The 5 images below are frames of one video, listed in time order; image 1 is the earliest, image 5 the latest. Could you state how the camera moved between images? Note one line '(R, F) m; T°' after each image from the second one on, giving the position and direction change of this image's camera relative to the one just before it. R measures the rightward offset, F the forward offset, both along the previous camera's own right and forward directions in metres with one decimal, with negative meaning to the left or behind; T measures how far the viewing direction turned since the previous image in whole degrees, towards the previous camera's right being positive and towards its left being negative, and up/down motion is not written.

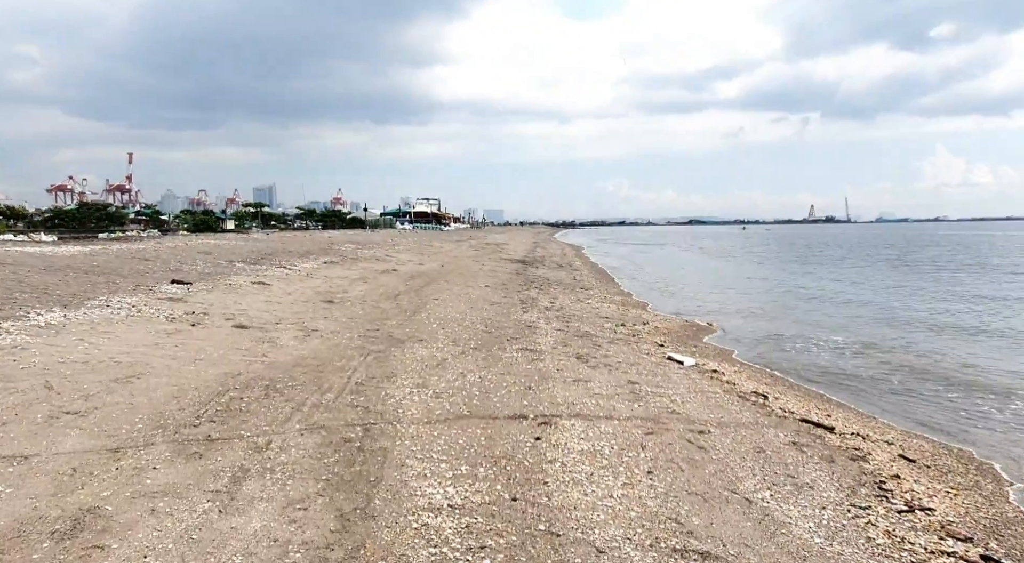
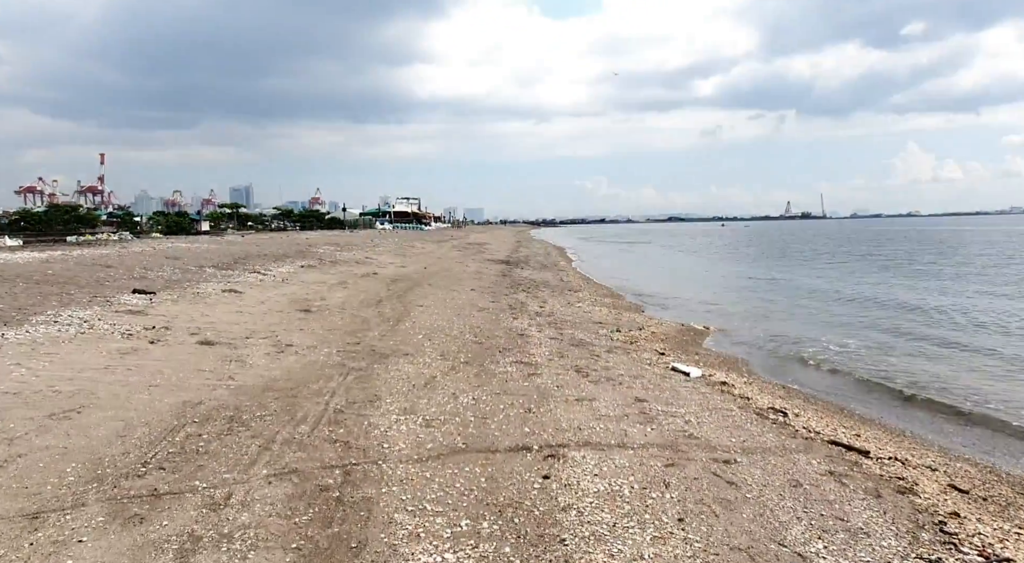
(-0.2, +1.4) m; +1°
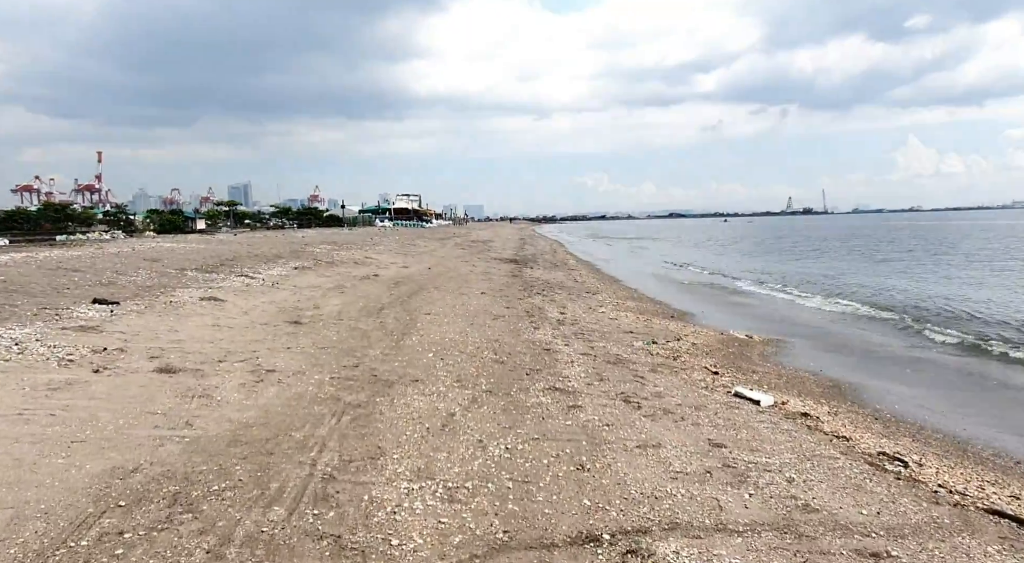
(-0.5, +3.0) m; 0°
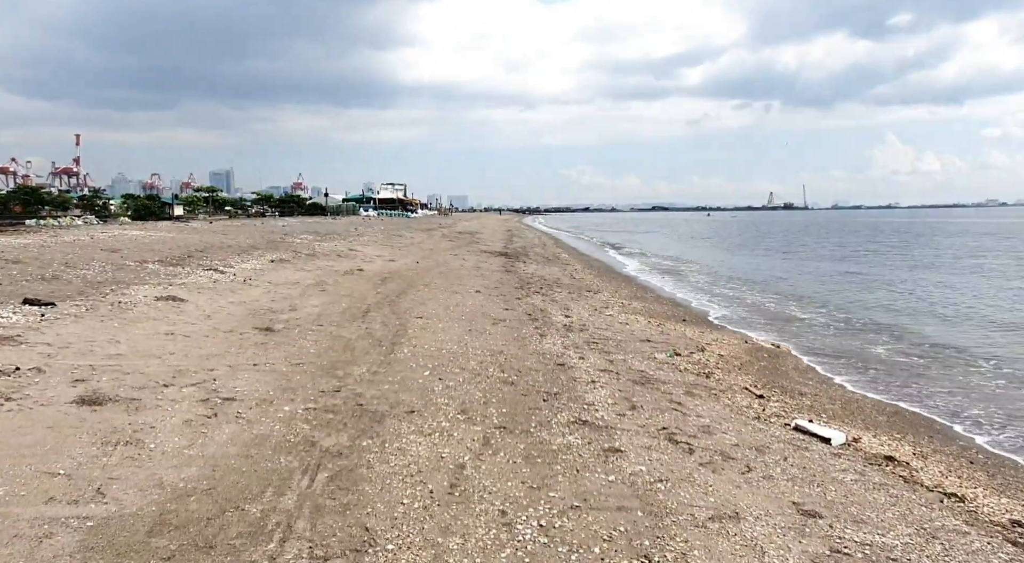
(-0.5, +2.7) m; +1°
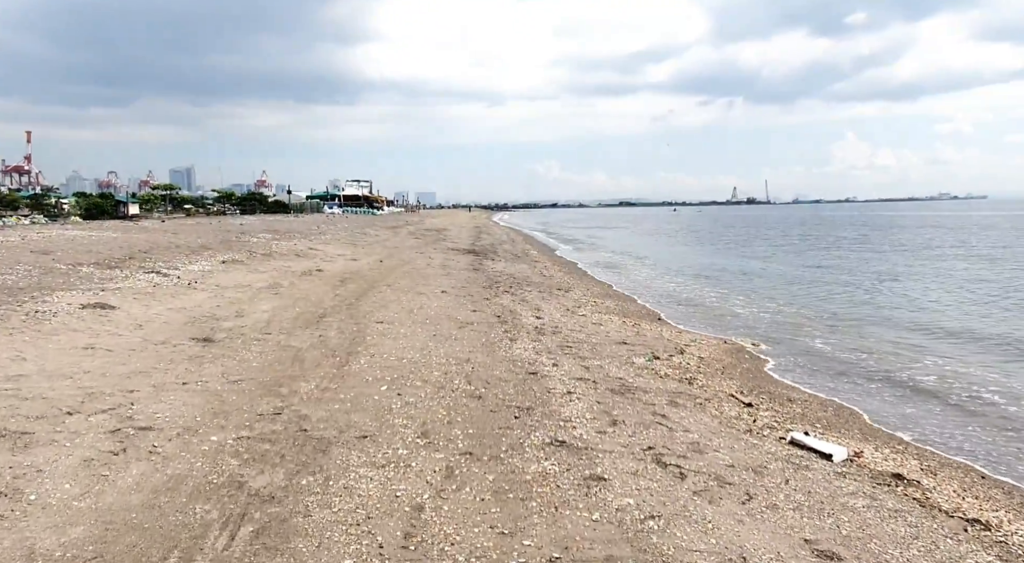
(0.0, +1.4) m; +2°
